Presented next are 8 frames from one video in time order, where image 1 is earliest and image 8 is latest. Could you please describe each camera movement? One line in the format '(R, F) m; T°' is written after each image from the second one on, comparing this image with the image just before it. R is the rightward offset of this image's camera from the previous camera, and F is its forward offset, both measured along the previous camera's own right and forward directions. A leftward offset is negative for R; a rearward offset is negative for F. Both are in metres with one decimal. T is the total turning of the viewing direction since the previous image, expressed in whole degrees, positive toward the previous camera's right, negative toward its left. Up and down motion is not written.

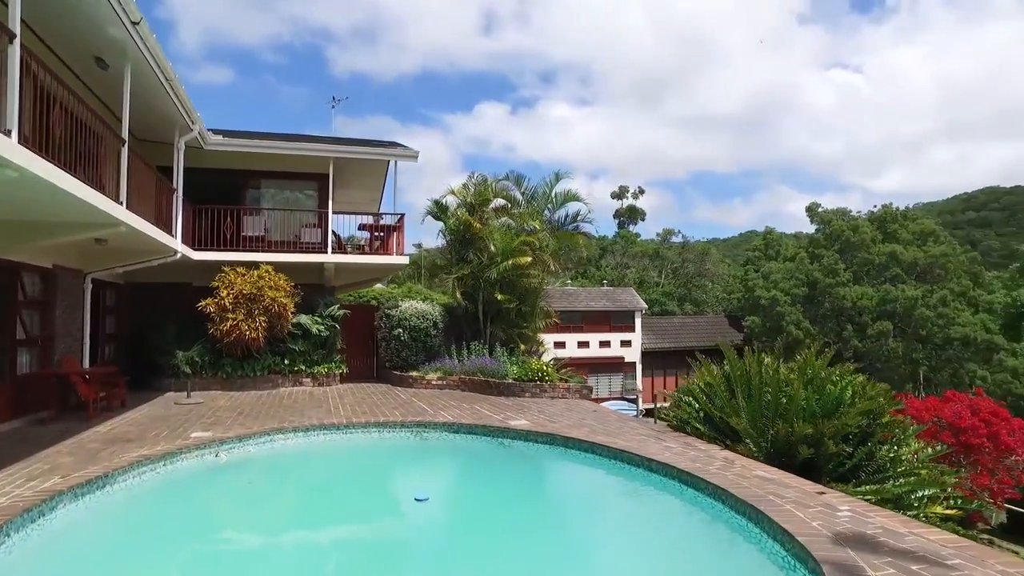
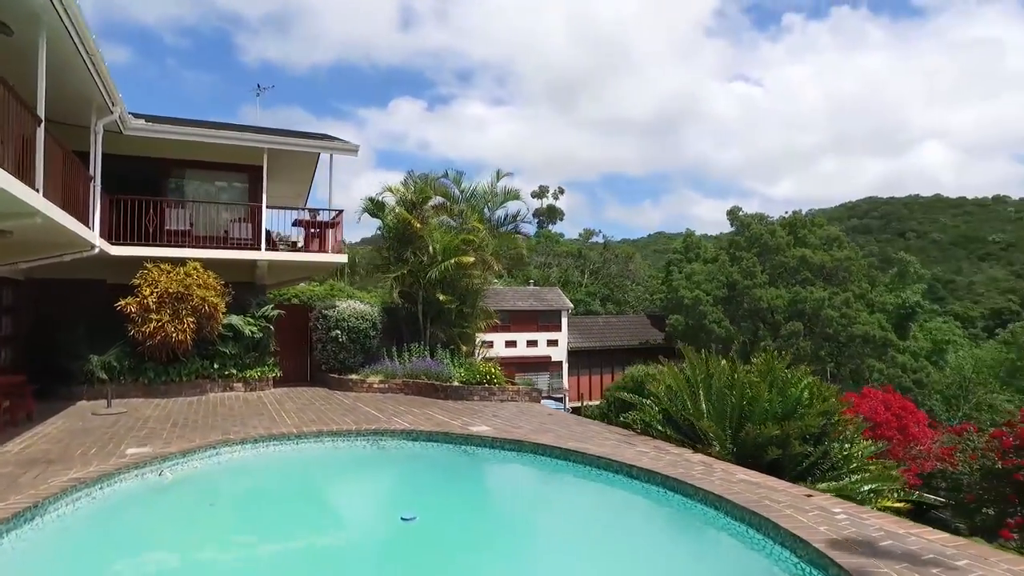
(-0.7, +0.2) m; +8°
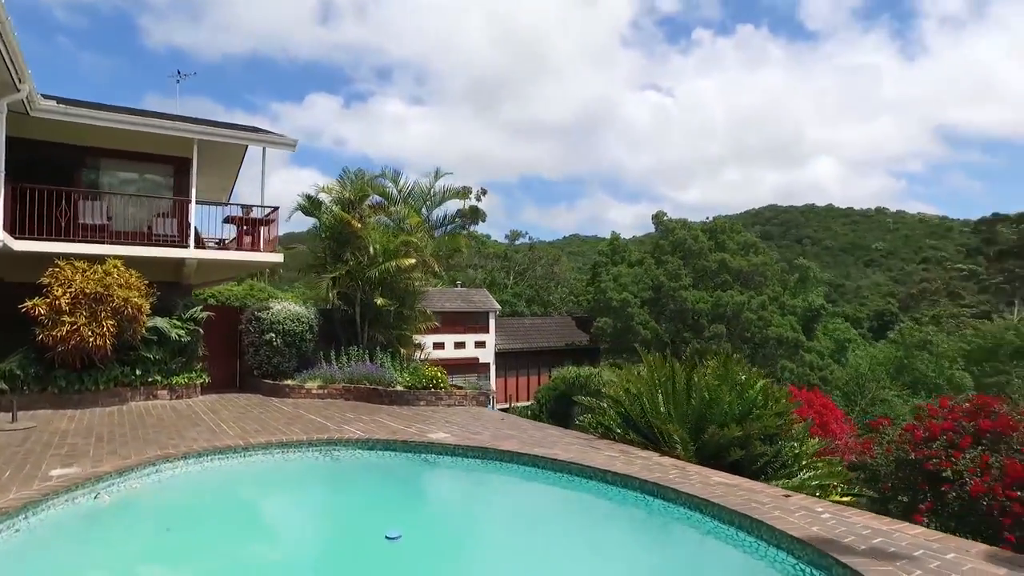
(-0.6, +0.2) m; +8°
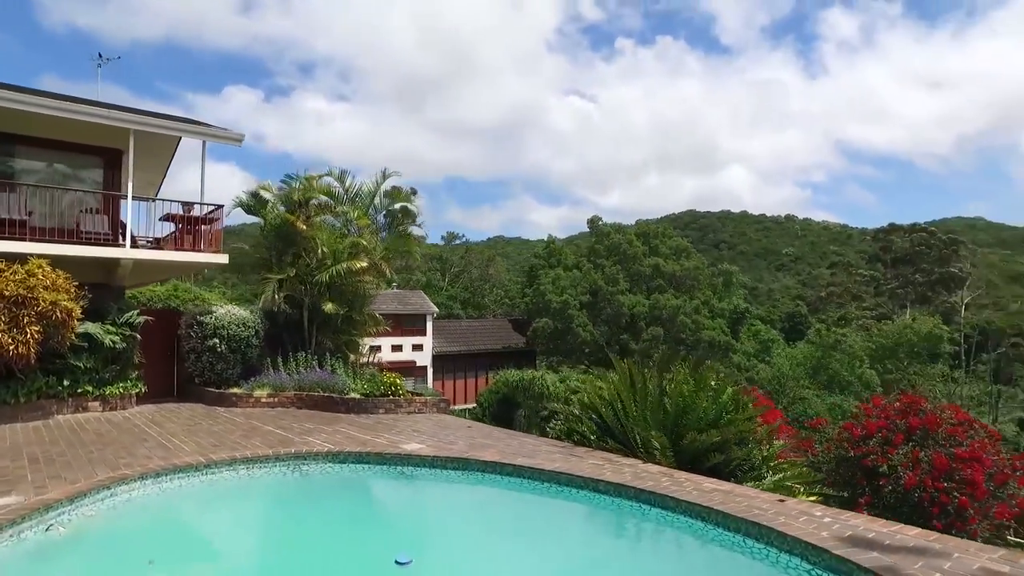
(-0.7, +0.2) m; +7°
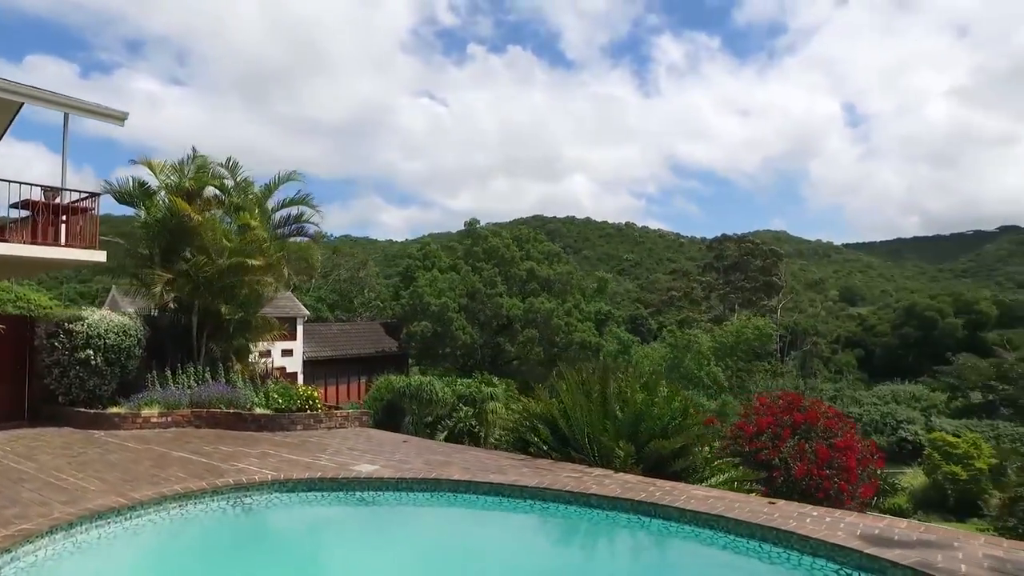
(-1.4, +0.5) m; +14°
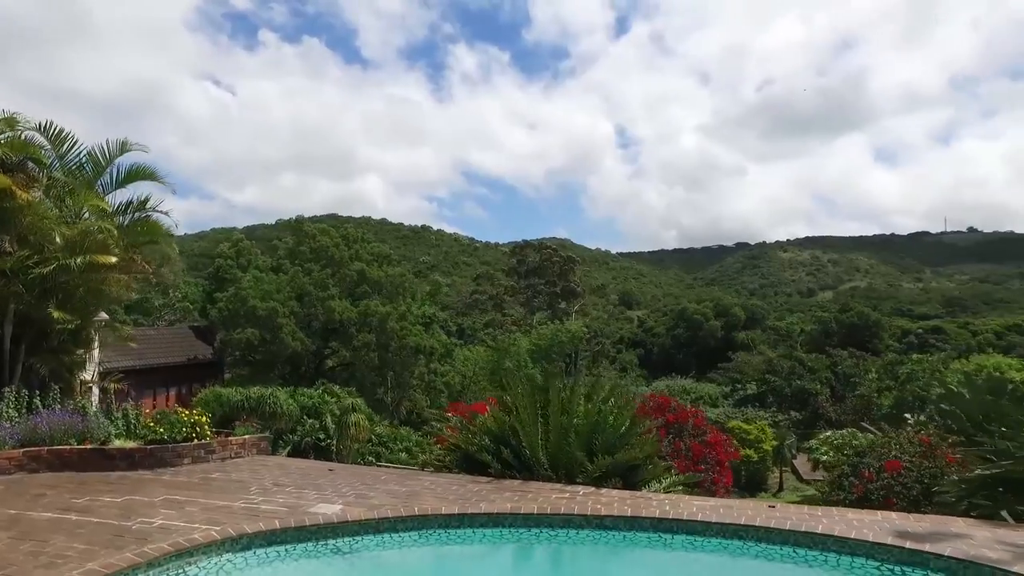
(-1.9, +1.0) m; +19°
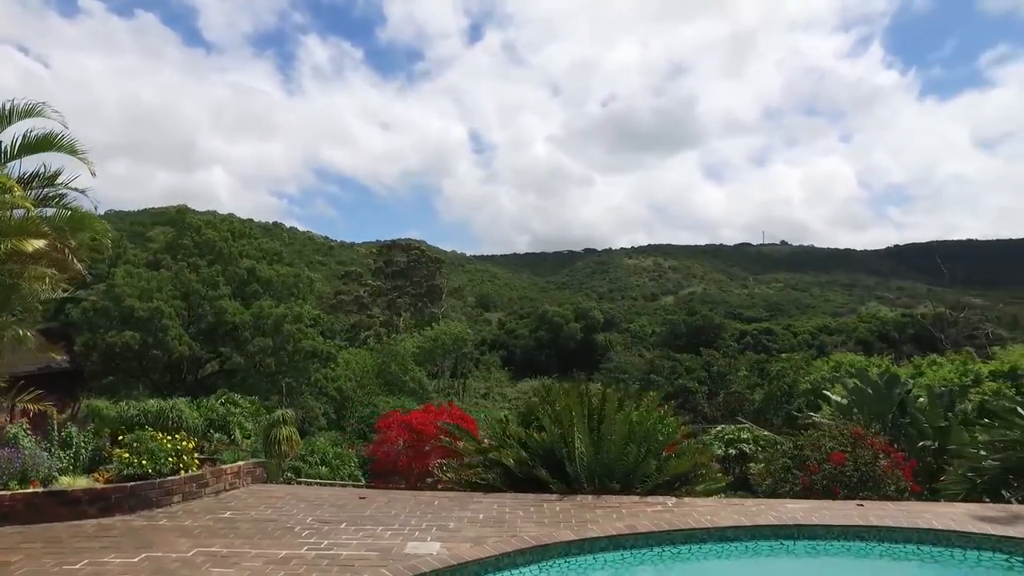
(-2.2, +1.0) m; +13°
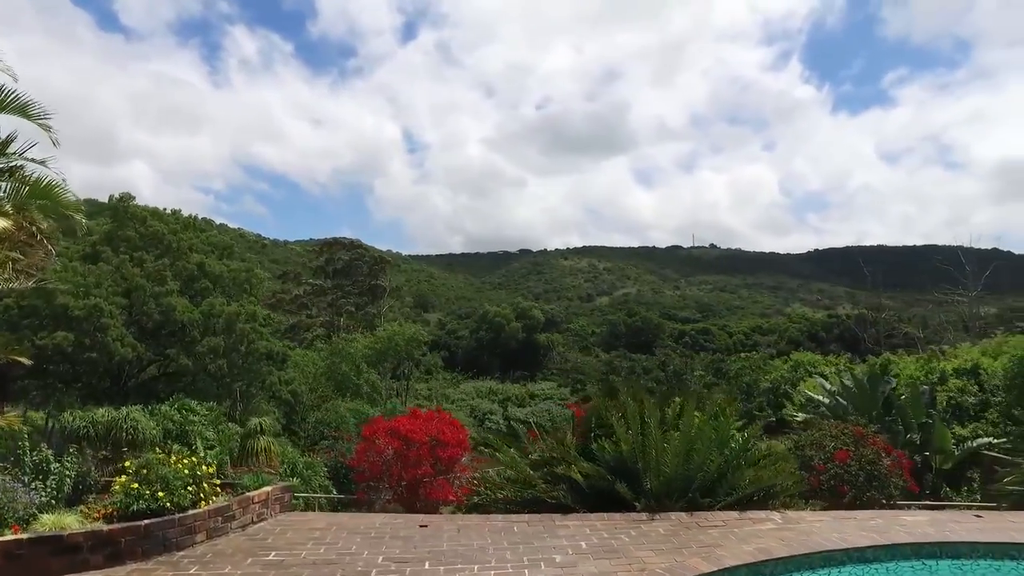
(-1.3, +1.0) m; +6°
